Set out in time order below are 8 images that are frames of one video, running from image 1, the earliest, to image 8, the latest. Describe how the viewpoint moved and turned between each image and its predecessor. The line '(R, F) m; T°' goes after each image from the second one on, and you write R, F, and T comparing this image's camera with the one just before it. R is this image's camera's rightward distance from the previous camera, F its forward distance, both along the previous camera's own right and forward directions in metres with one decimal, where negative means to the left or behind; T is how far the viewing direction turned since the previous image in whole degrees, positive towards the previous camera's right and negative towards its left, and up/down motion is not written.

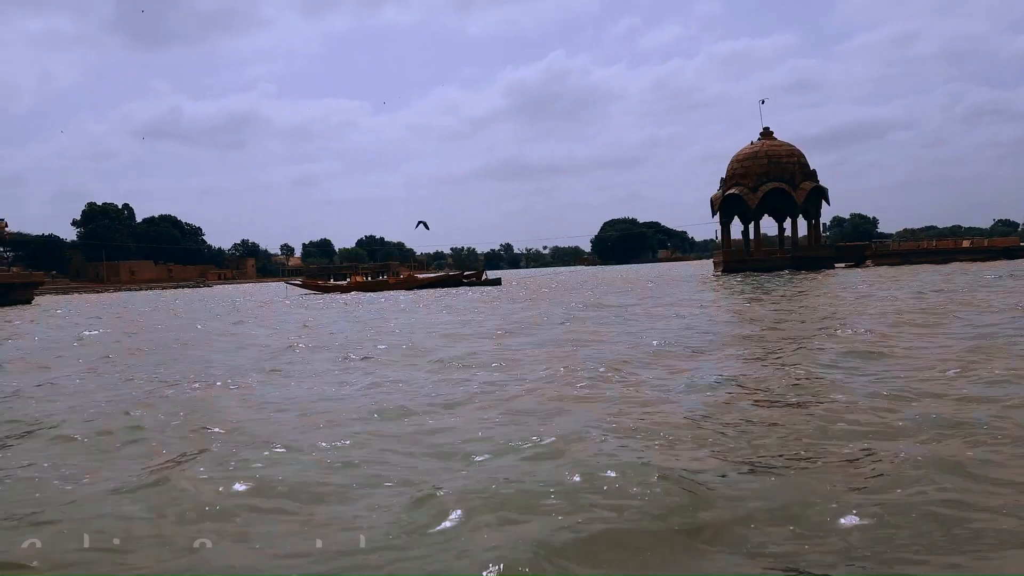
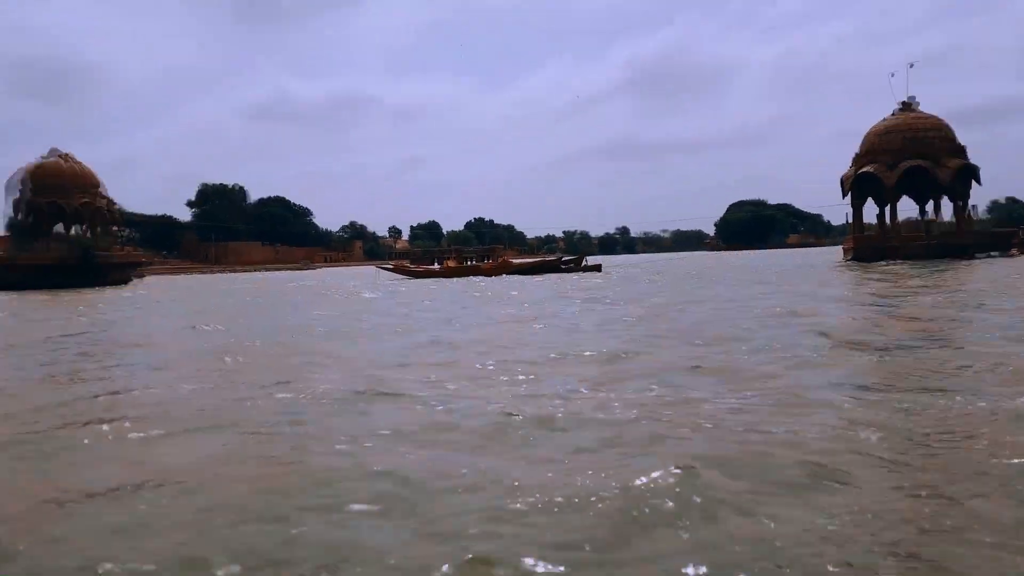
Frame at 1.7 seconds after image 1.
(+0.3, +2.6) m; -8°
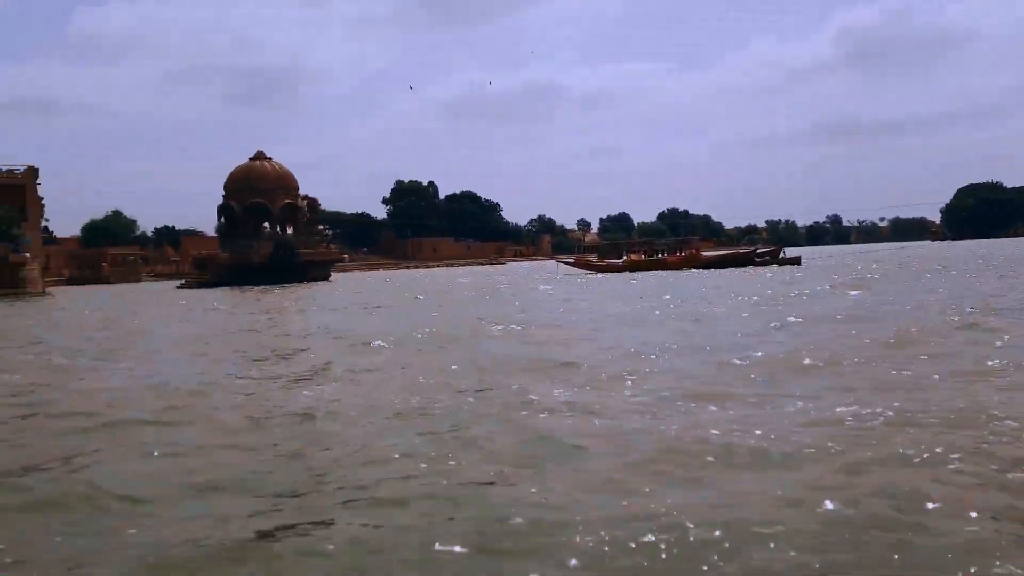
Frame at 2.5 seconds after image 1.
(-0.1, +1.4) m; -12°
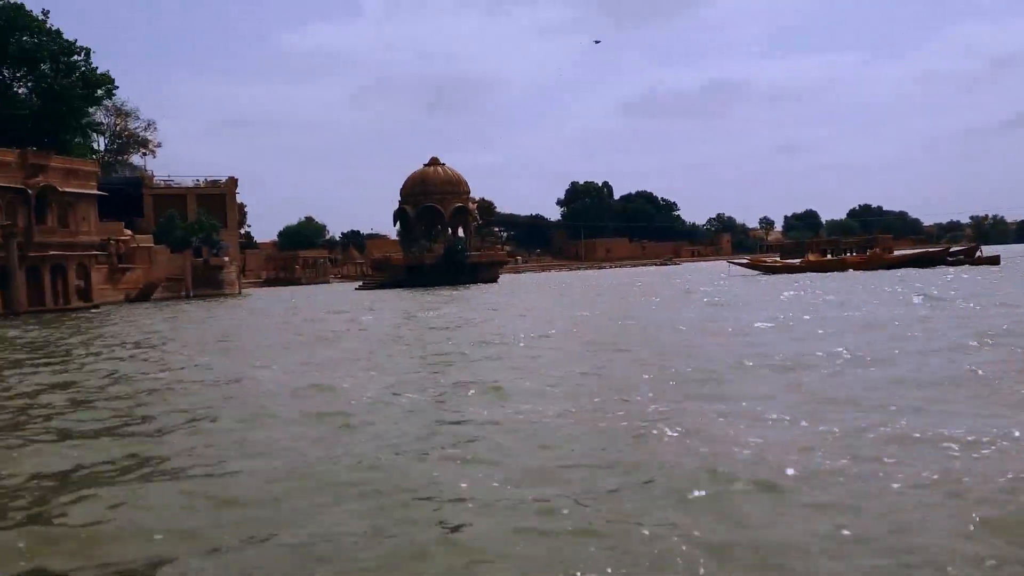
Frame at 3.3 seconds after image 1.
(+0.3, +0.3) m; -11°
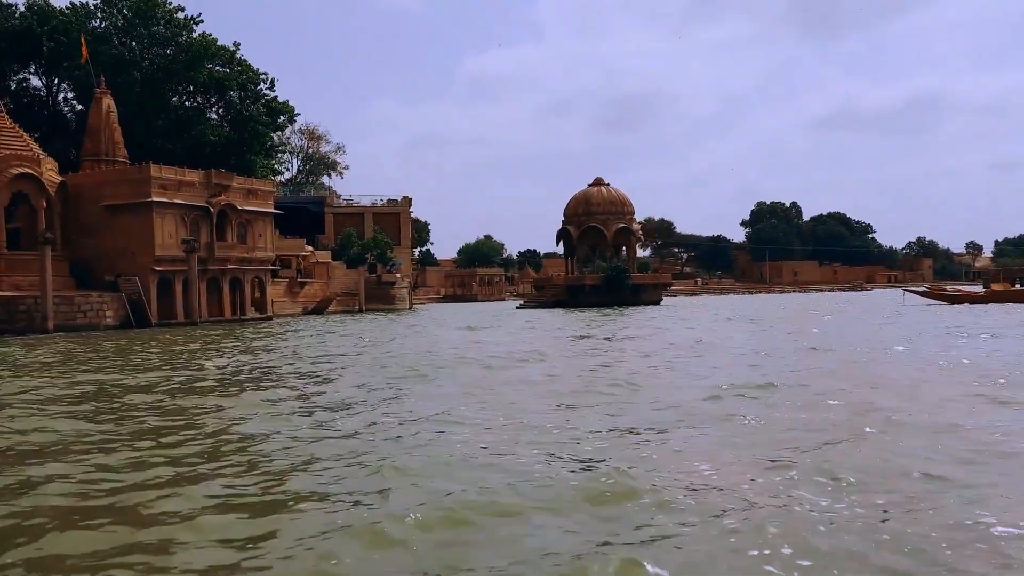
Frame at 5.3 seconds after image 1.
(+0.8, +0.4) m; -12°
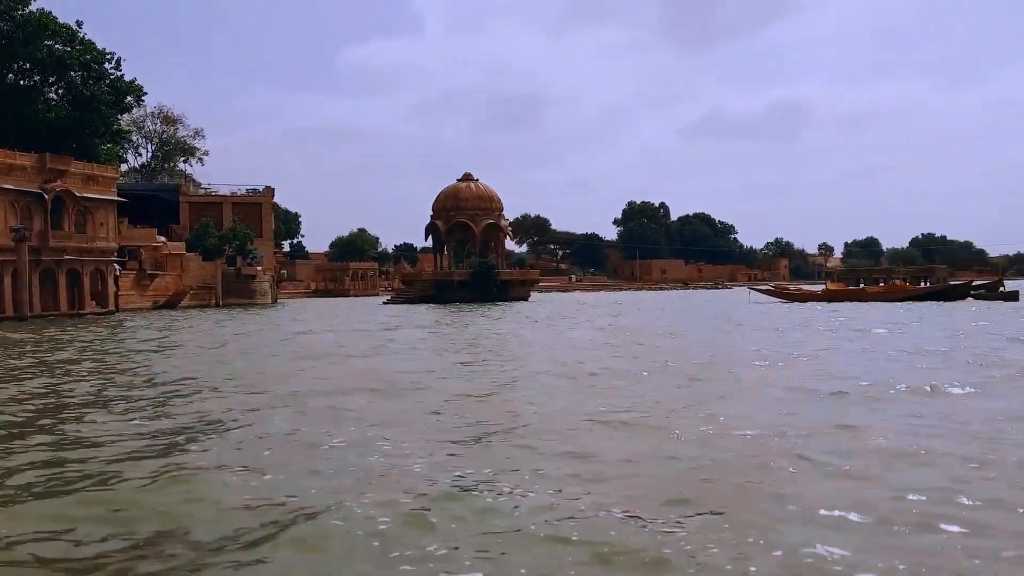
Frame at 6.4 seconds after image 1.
(+0.4, +0.2) m; +8°
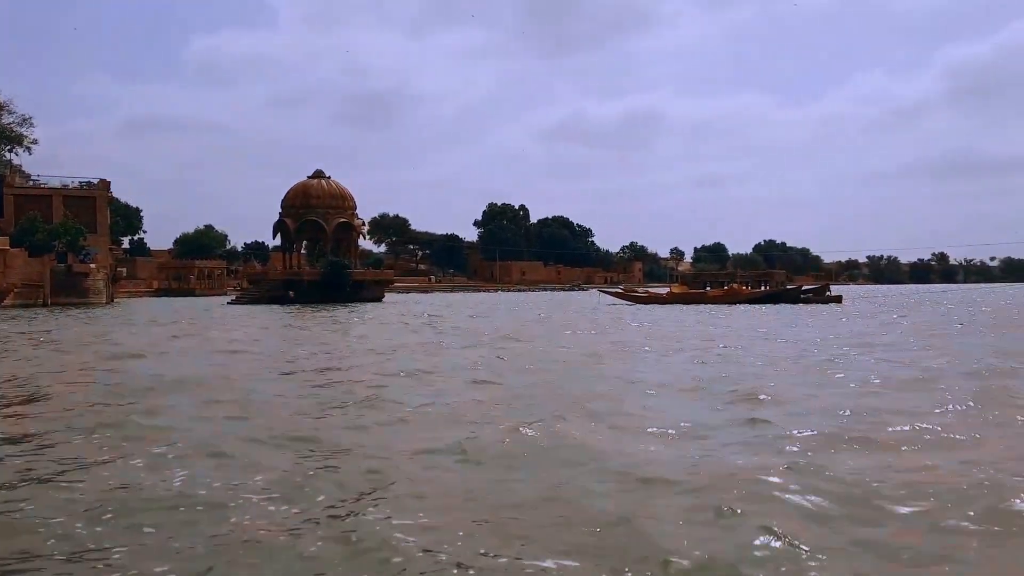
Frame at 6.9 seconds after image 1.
(+0.2, +0.2) m; +9°
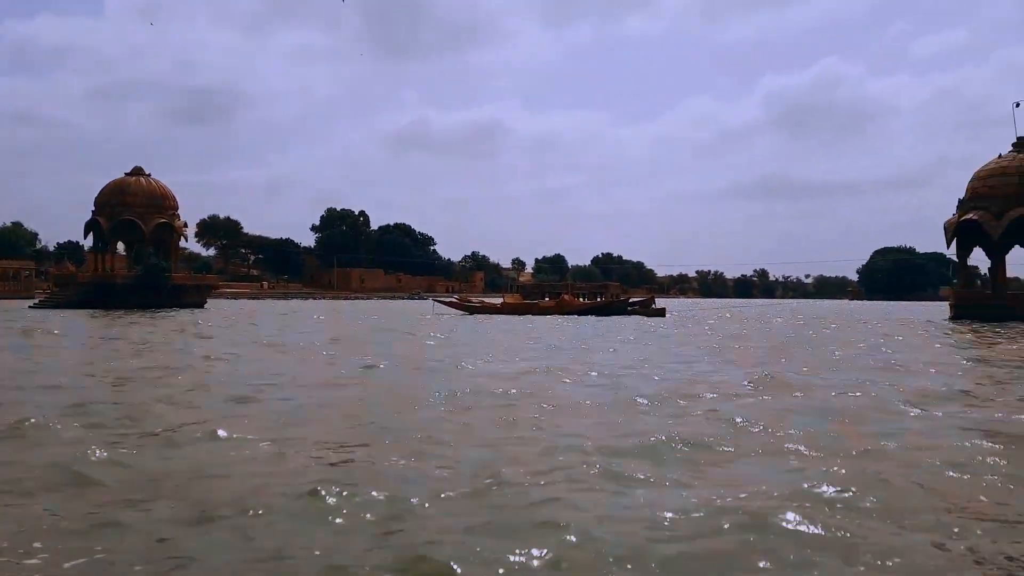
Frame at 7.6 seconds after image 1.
(+0.2, +0.2) m; +10°
